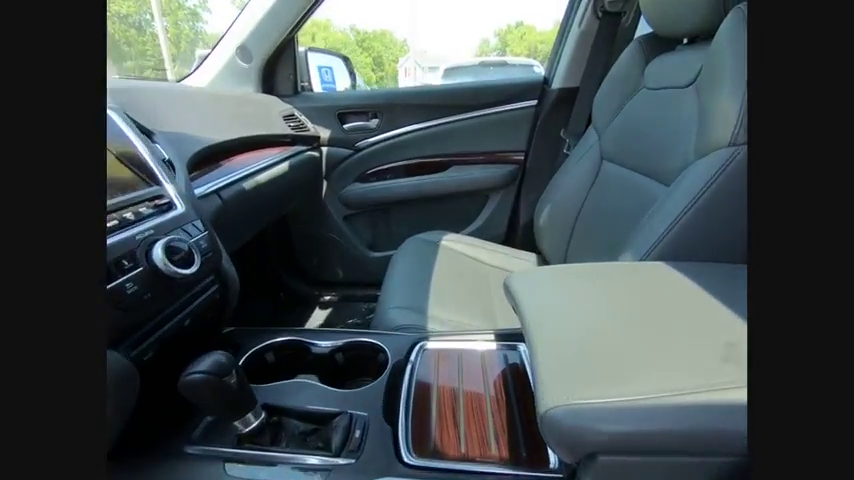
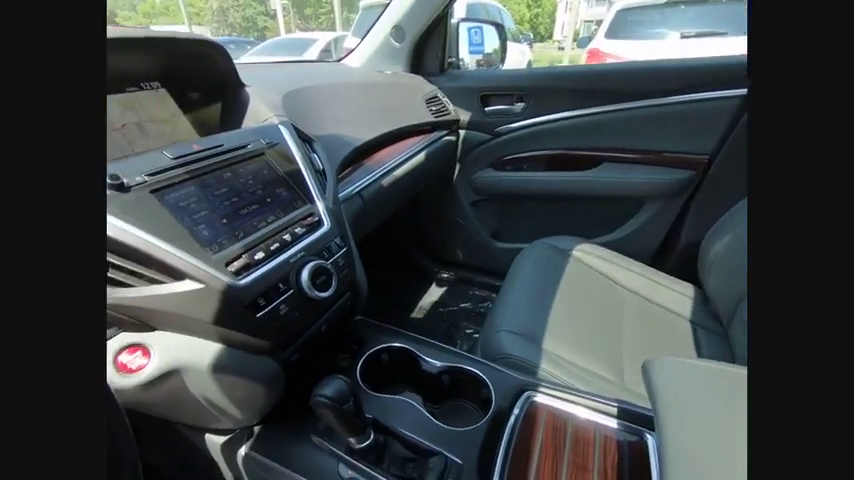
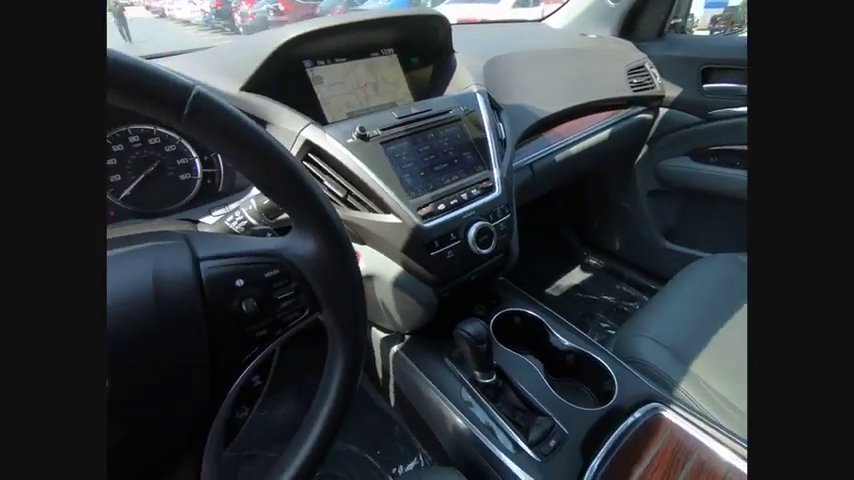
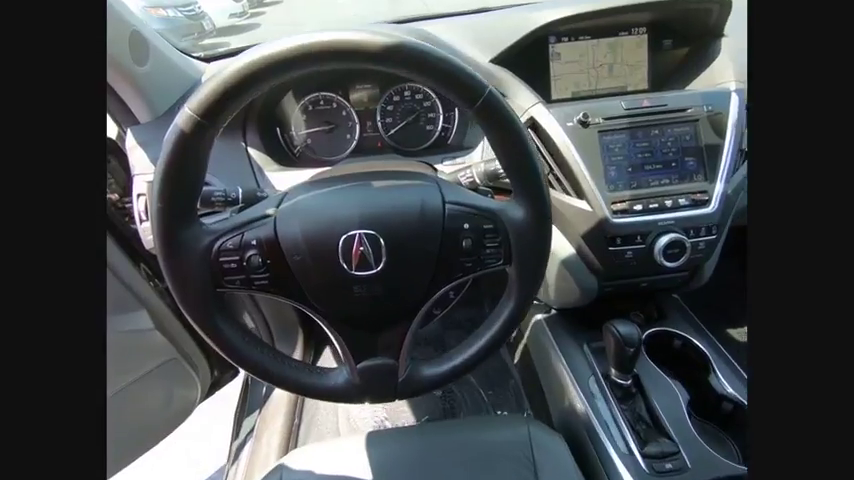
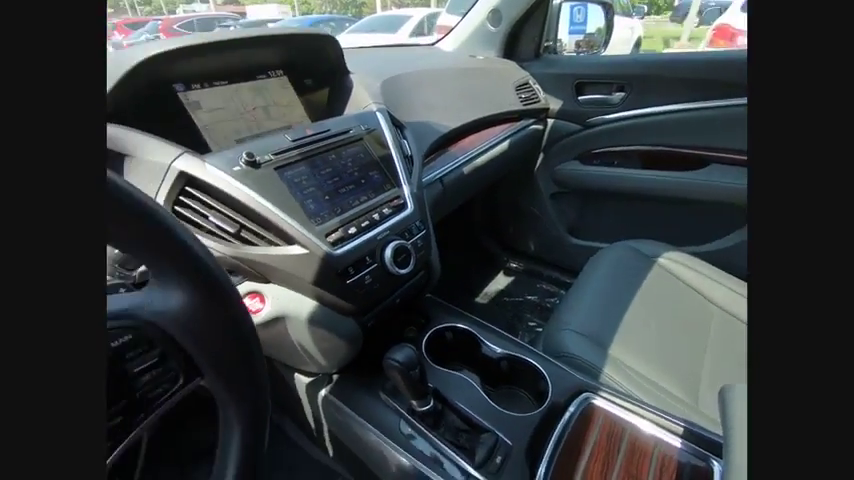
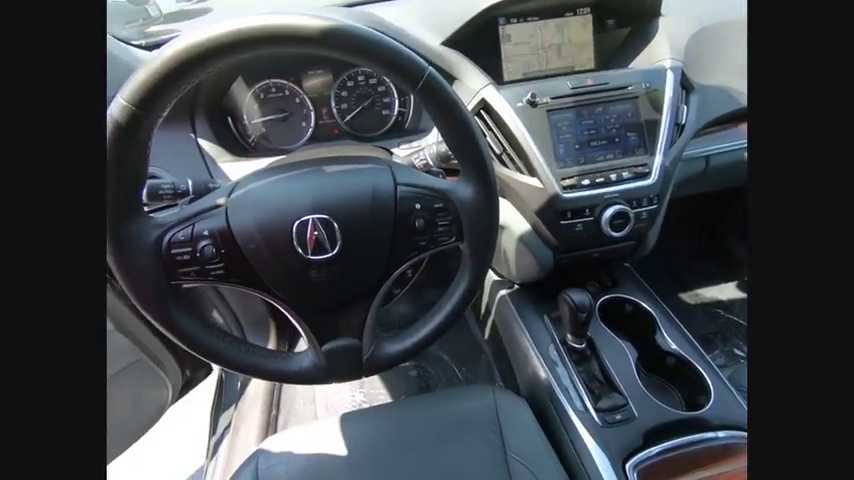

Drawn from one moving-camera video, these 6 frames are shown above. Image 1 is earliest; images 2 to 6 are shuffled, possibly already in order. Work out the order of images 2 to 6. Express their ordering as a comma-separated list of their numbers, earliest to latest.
2, 5, 3, 6, 4
